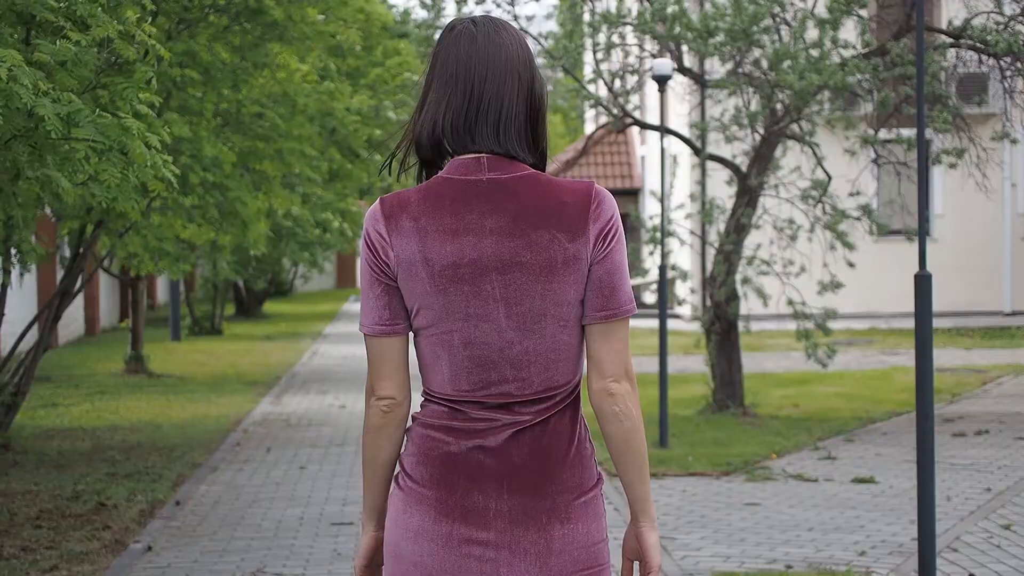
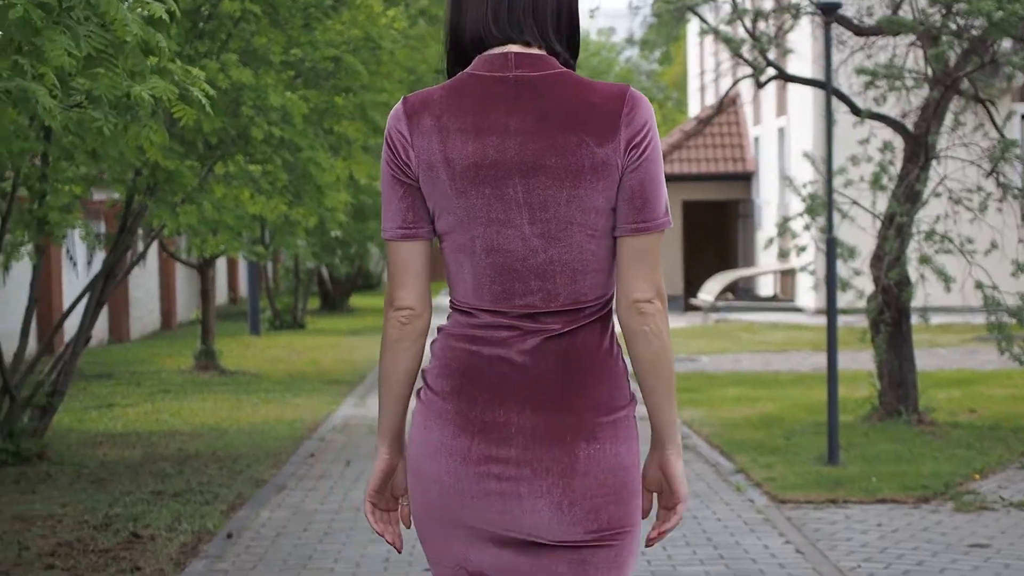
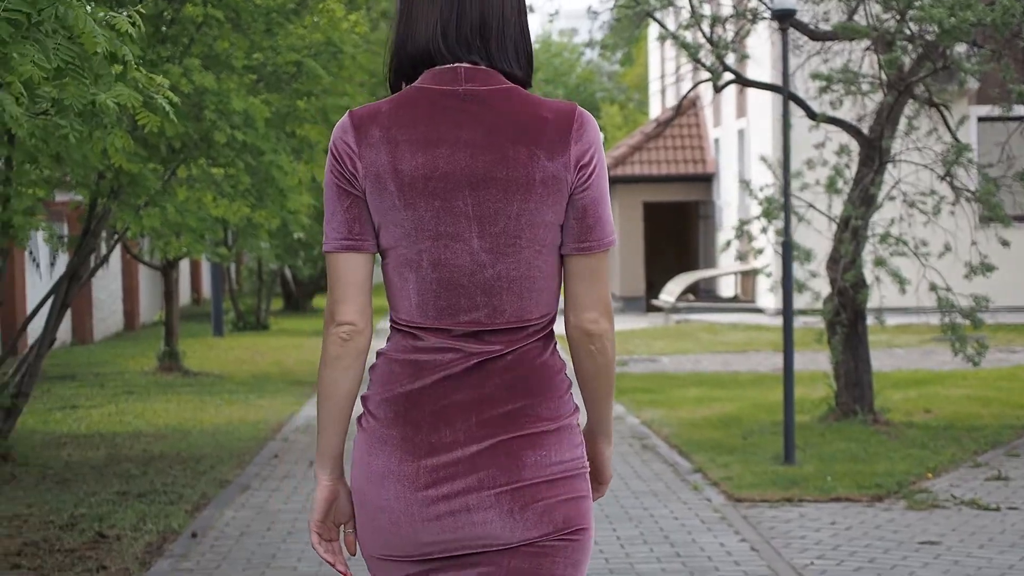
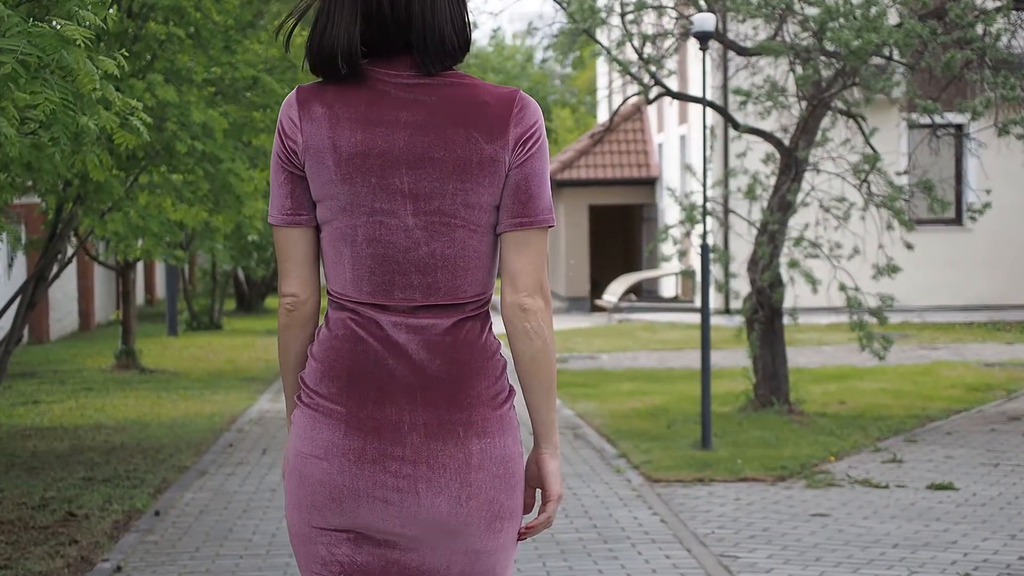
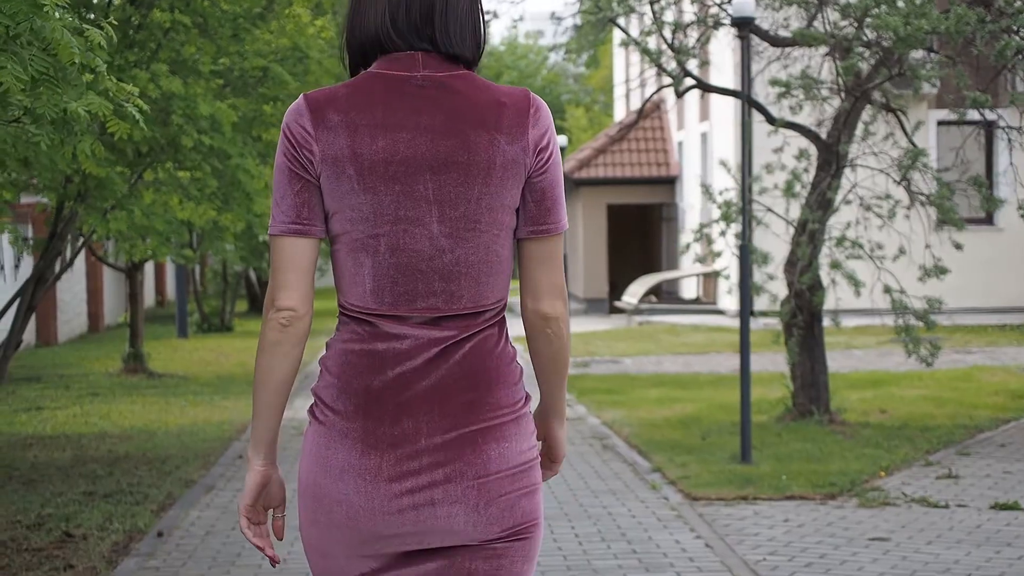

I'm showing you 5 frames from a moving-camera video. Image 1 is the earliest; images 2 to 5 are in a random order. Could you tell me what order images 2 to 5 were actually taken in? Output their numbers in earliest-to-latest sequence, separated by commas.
4, 5, 3, 2
